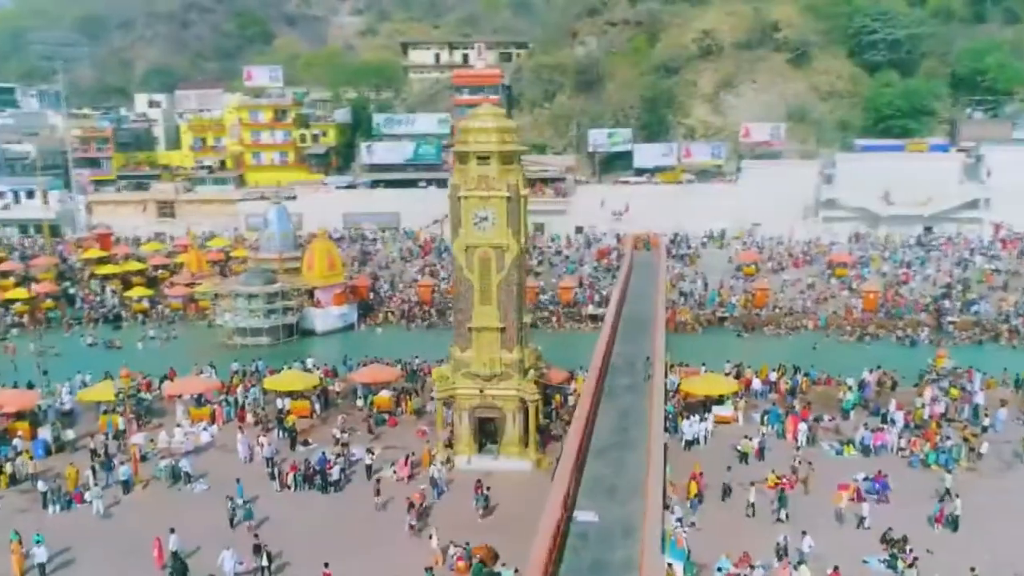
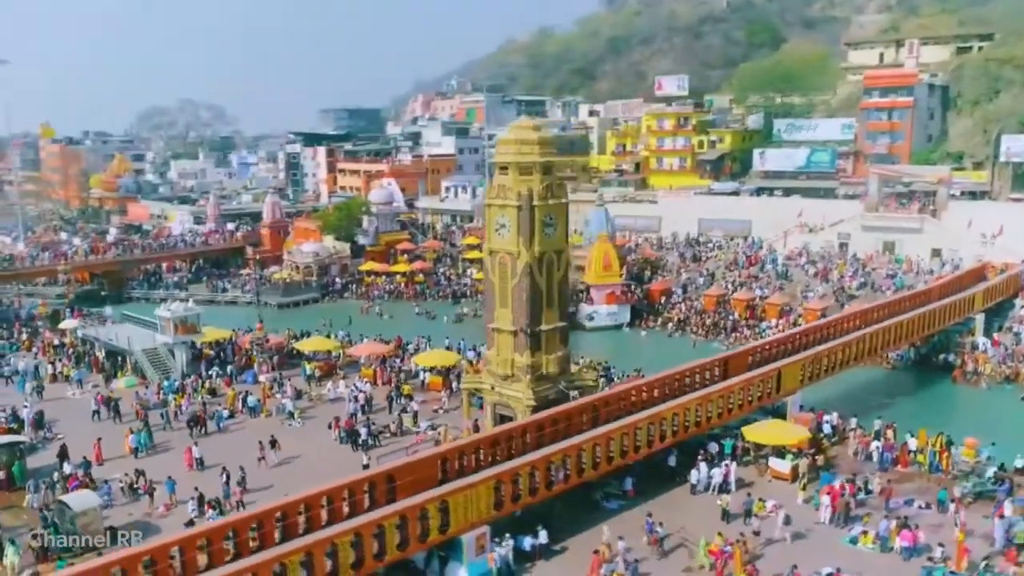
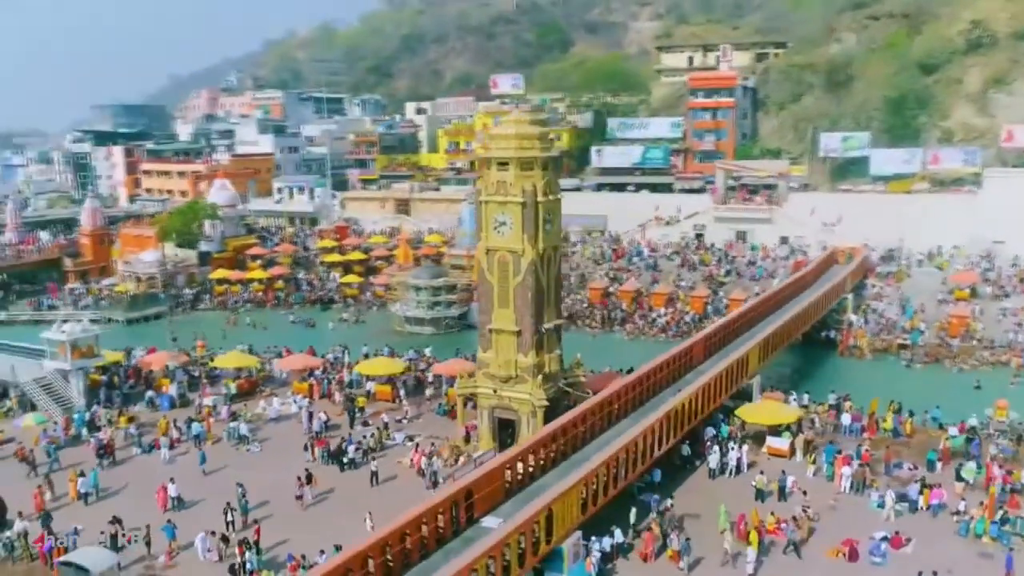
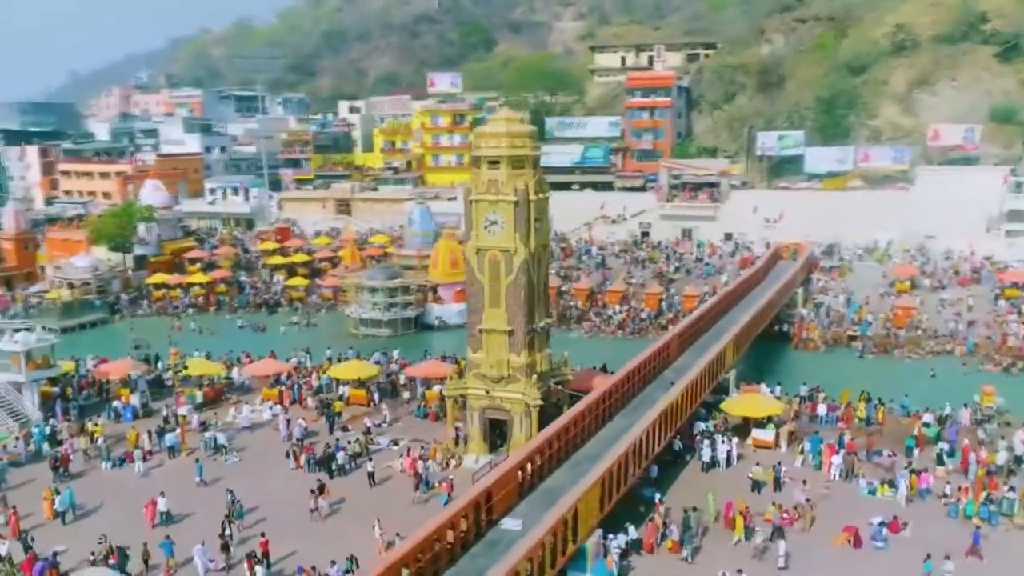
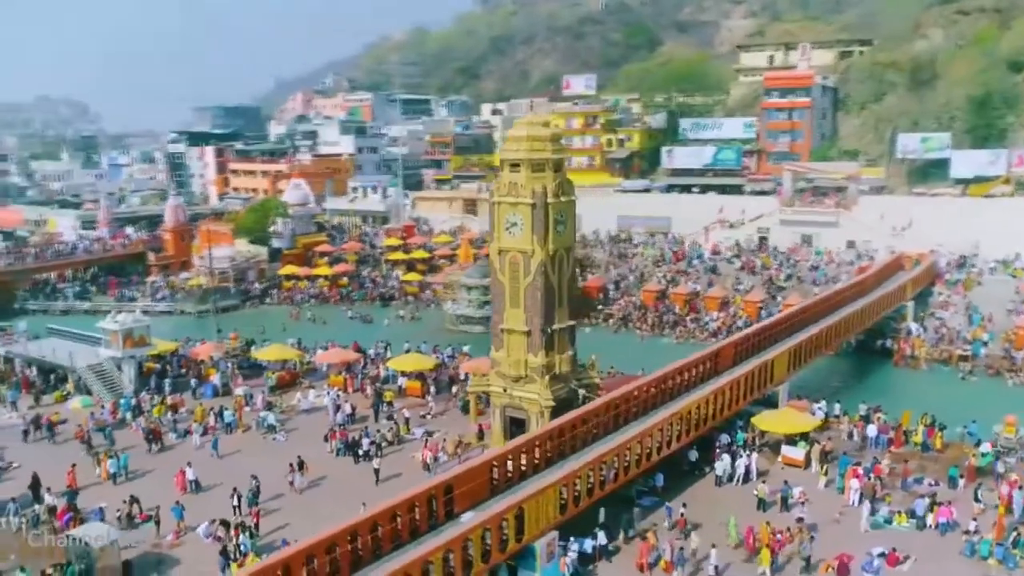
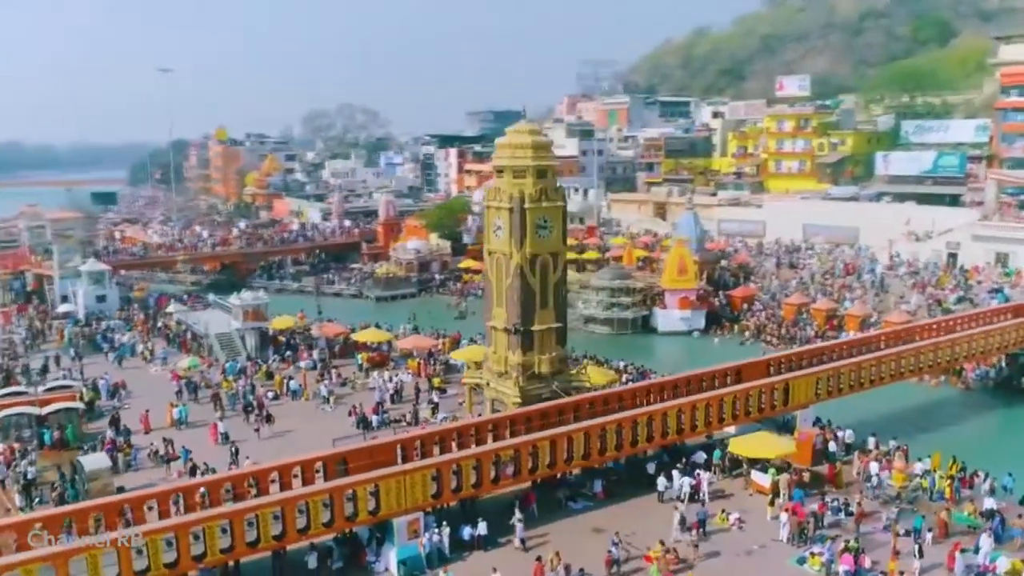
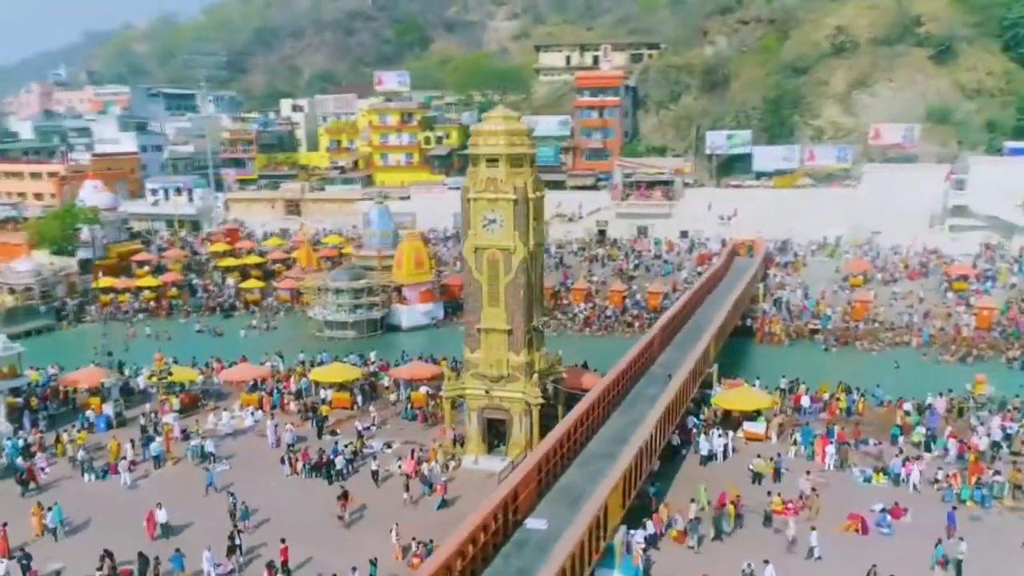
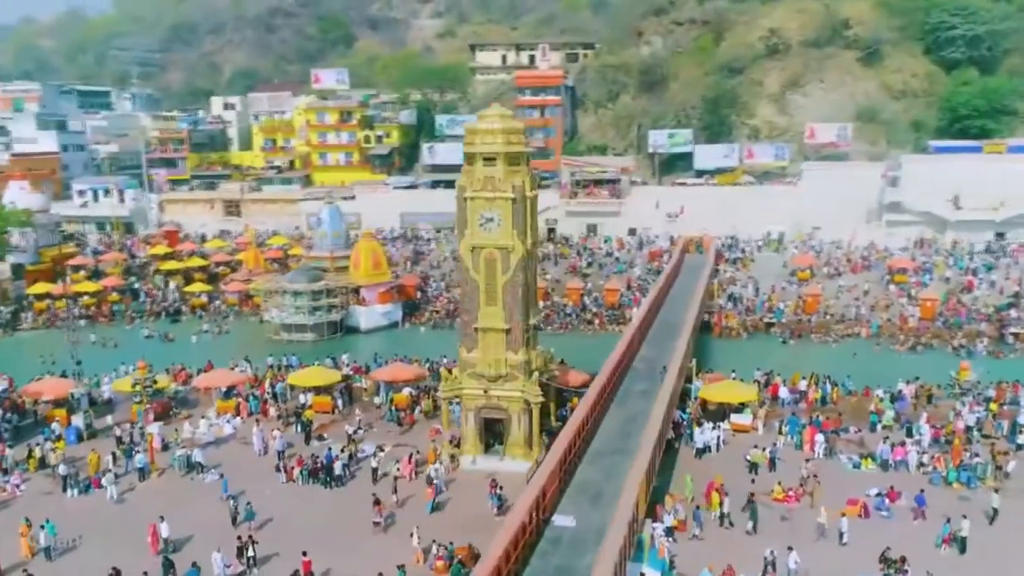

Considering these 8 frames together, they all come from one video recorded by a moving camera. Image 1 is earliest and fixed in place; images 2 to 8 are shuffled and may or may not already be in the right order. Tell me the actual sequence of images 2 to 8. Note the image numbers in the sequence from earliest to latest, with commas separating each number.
8, 7, 4, 3, 5, 2, 6
